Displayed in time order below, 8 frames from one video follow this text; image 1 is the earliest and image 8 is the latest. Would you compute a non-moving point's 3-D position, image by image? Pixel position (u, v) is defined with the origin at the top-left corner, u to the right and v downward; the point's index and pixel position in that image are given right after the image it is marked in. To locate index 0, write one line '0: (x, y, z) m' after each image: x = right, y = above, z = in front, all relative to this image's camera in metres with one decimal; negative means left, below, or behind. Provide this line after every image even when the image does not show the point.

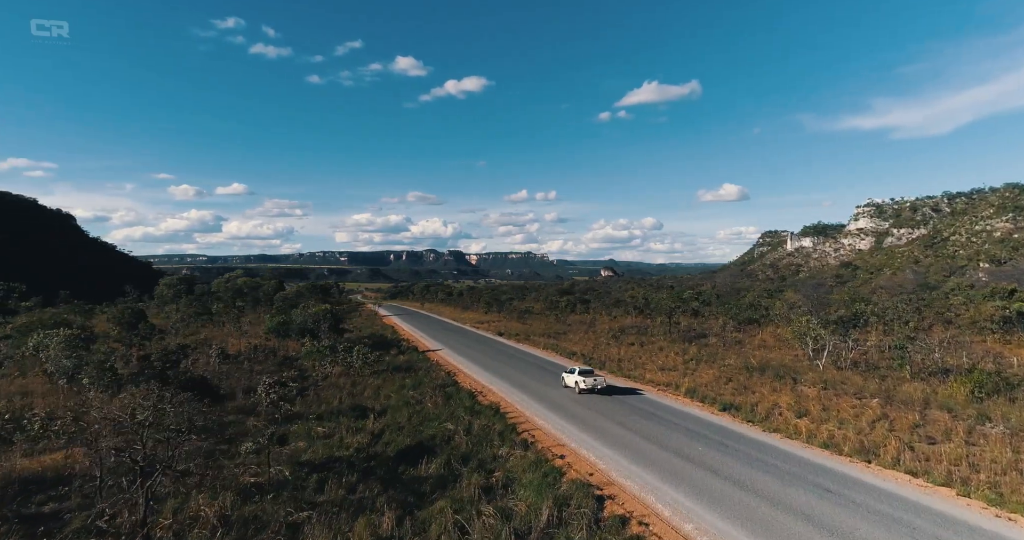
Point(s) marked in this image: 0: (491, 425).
0: (-0.6, -4.5, +15.7) m
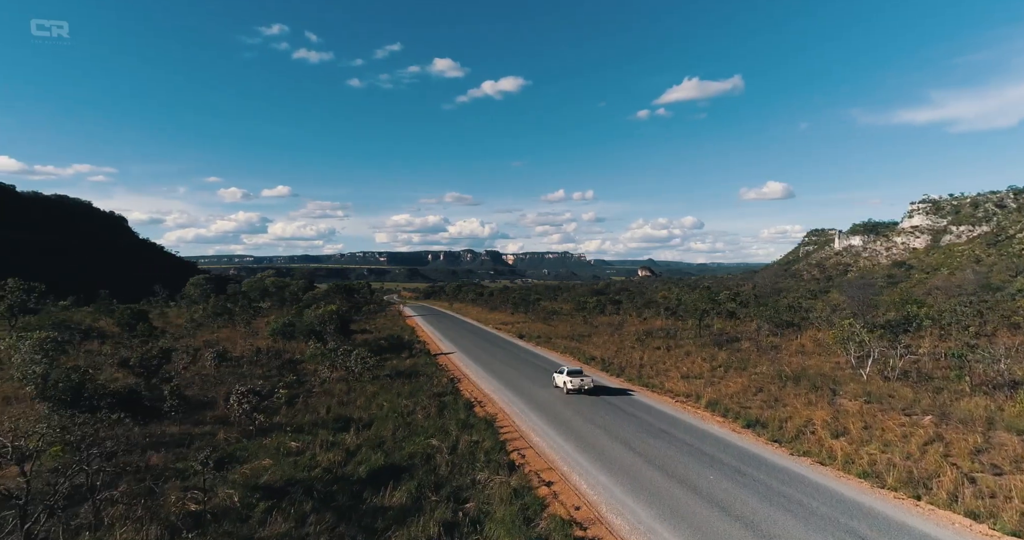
0: (-0.9, -4.5, +14.2) m
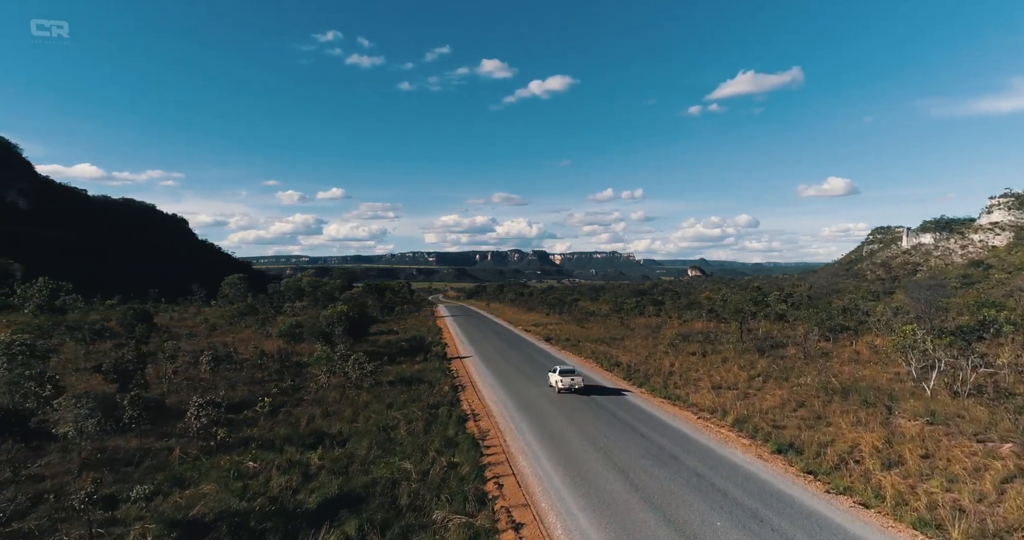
0: (-1.3, -4.5, +12.4) m
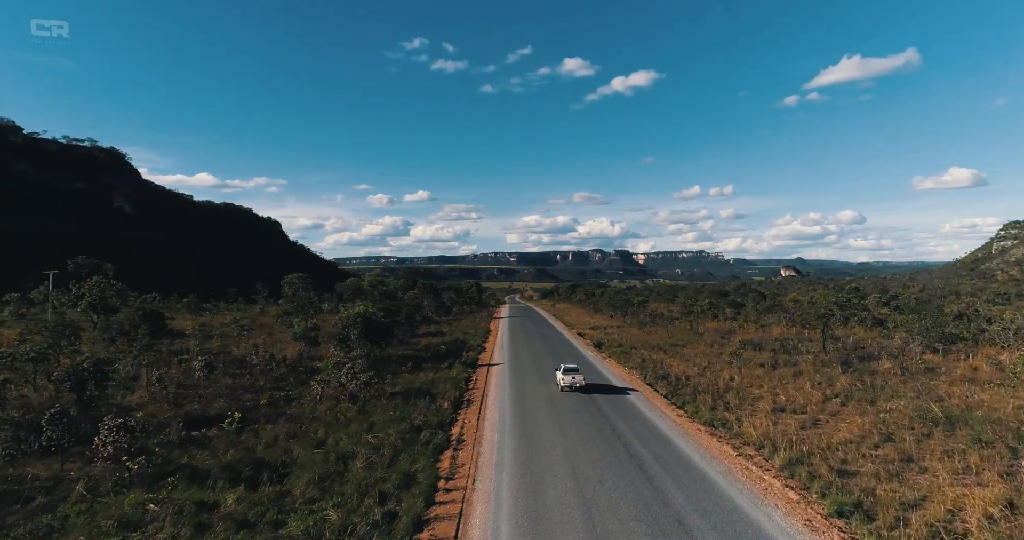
0: (-2.2, -4.5, +9.8) m
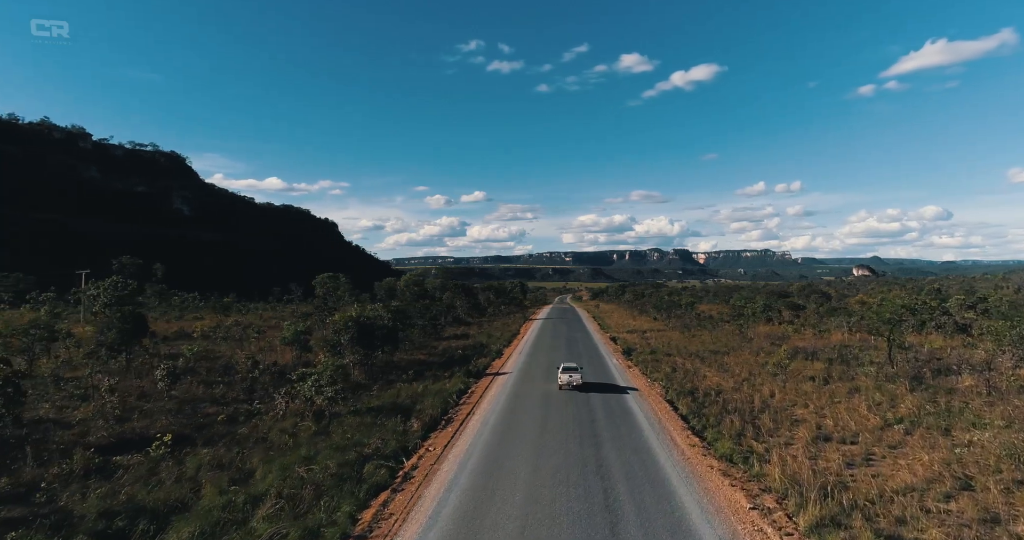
0: (-3.6, -4.5, +7.5) m
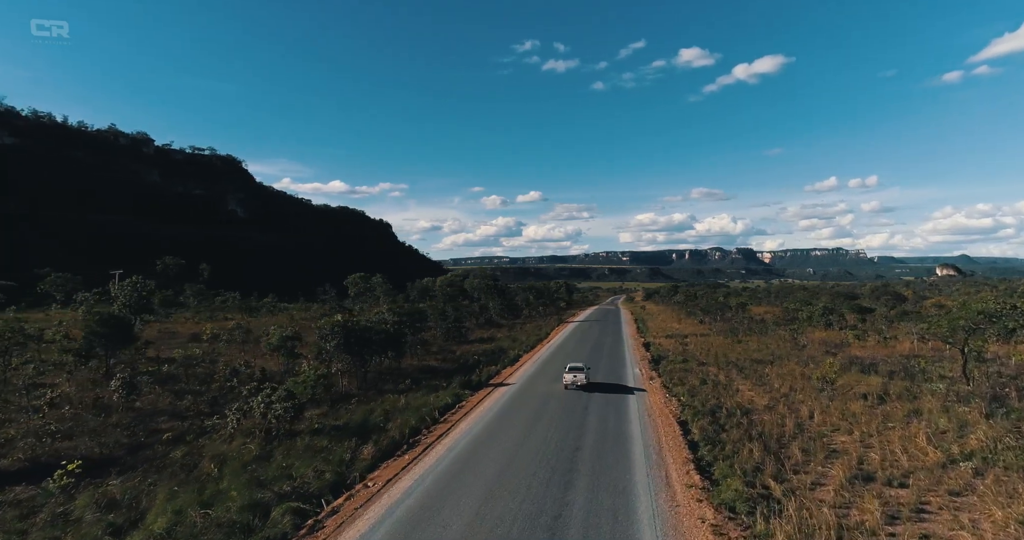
0: (-5.2, -4.6, +5.7) m
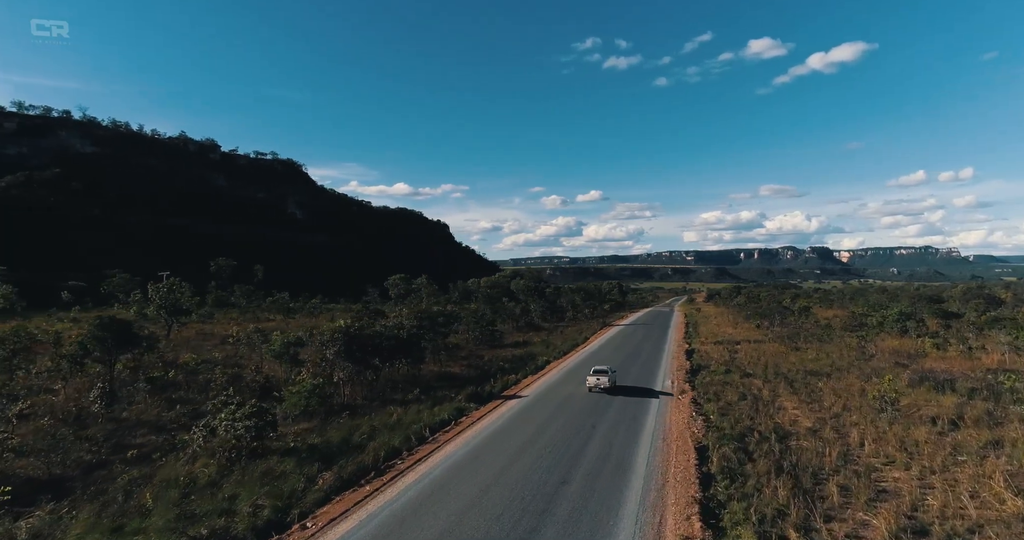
0: (-6.6, -4.8, +4.7) m
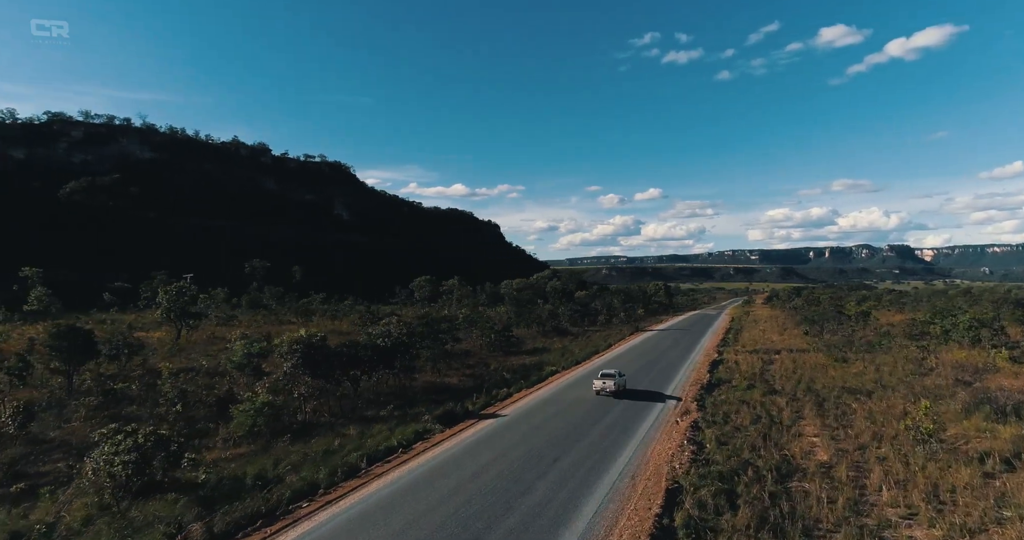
0: (-9.2, -5.1, +3.7) m
